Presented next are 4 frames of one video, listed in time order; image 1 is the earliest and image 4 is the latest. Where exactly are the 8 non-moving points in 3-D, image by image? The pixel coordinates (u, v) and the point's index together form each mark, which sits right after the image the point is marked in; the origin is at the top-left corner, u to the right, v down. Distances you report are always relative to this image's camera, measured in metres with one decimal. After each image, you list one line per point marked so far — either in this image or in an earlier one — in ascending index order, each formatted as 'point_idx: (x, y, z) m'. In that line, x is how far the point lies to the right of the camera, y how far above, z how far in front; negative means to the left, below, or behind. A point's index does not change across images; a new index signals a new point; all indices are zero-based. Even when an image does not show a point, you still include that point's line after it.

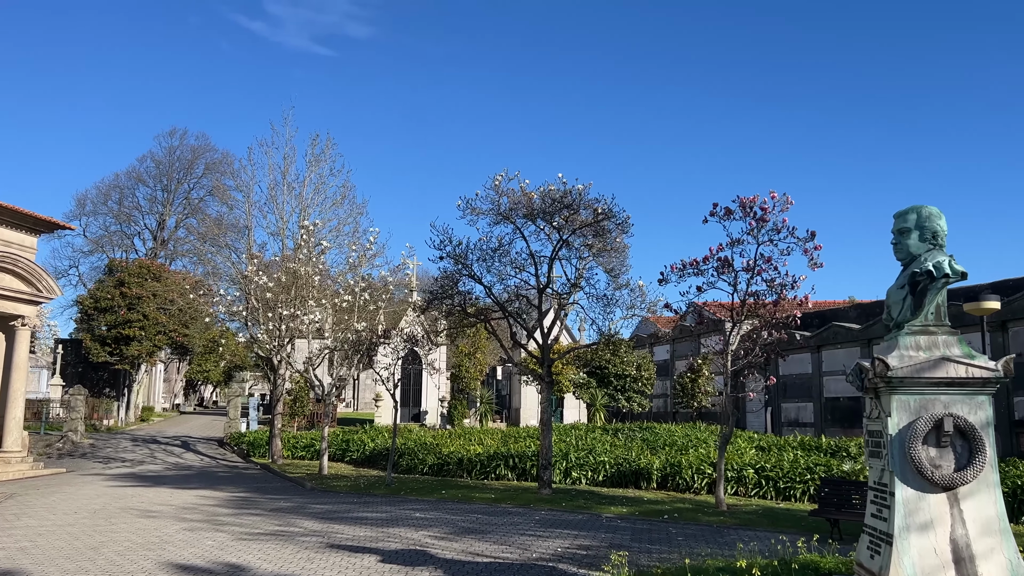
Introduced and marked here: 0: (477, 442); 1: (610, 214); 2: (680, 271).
0: (-0.8, -3.6, +18.8) m
1: (+1.7, +1.3, +13.9) m
2: (+2.8, +0.3, +13.2) m
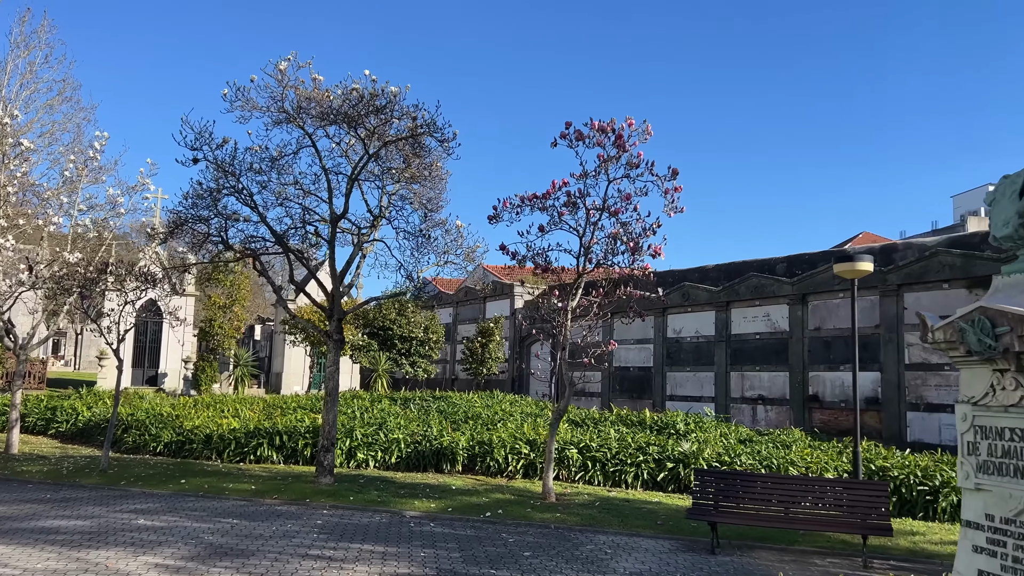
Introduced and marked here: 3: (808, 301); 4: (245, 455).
0: (-5.2, -2.3, +15.0) m
1: (-1.1, +2.2, +10.9) m
2: (+0.1, +1.1, +10.5) m
3: (+7.0, -0.3, +18.9) m
4: (-4.2, -2.7, +12.9) m
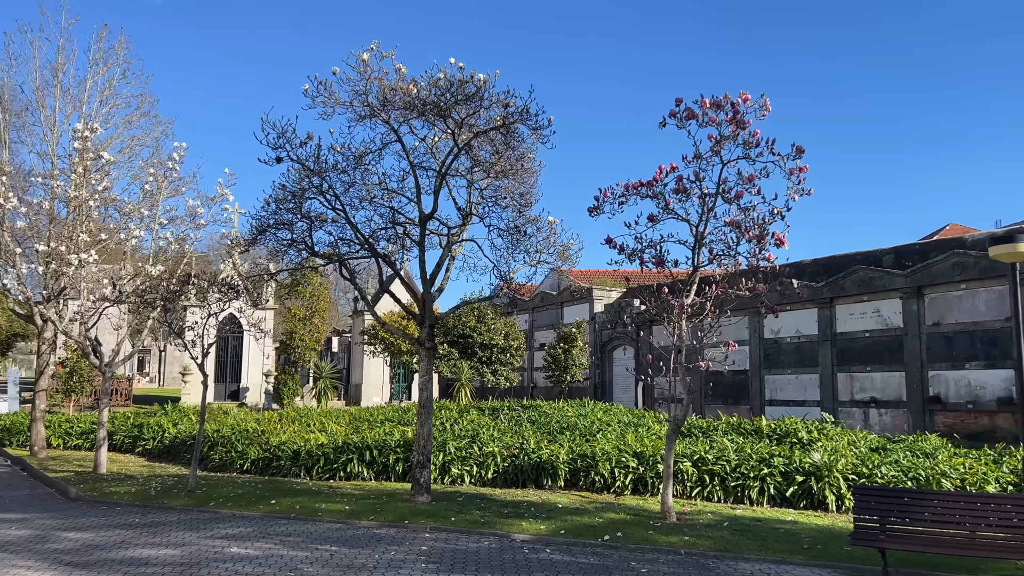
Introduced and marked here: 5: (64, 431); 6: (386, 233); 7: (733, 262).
0: (-3.5, -2.5, +14.5) m
1: (+0.2, +2.2, +10.0) m
2: (+1.3, +1.1, +9.6) m
3: (+8.9, -0.1, +17.4) m
4: (-2.7, -2.8, +12.3) m
5: (-9.9, -3.2, +17.8) m
6: (-1.7, +0.7, +10.8) m
7: (+2.5, +0.3, +9.1) m
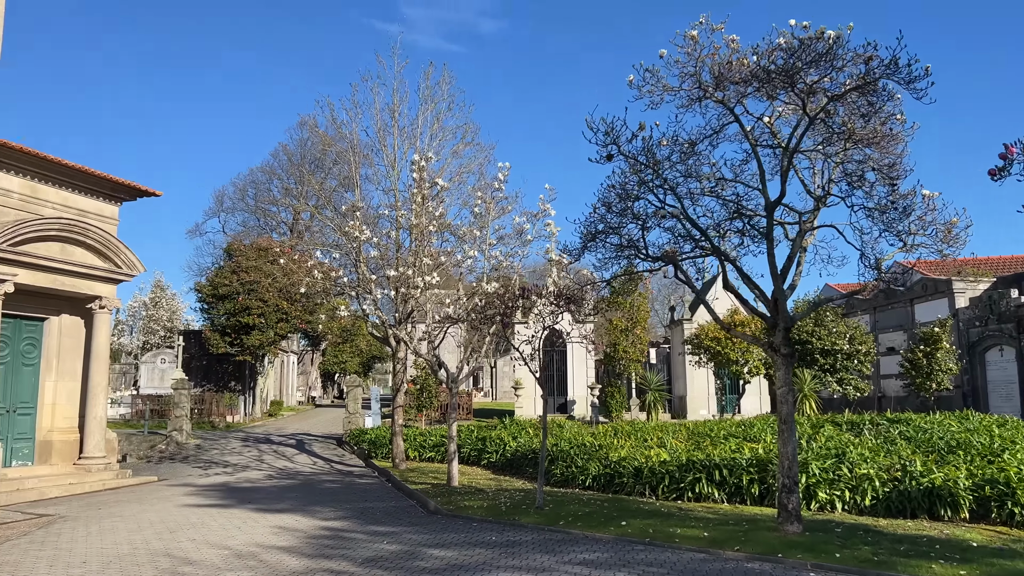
0: (+2.5, -2.6, +13.7) m
1: (+3.9, +2.3, +8.3) m
2: (+4.9, +1.3, +7.5) m
3: (+14.9, +0.6, +11.9) m
4: (+2.4, -2.9, +11.3) m
5: (-2.2, -3.7, +19.1) m
6: (+2.6, +0.7, +9.7) m
7: (+5.8, +0.6, +6.5) m
